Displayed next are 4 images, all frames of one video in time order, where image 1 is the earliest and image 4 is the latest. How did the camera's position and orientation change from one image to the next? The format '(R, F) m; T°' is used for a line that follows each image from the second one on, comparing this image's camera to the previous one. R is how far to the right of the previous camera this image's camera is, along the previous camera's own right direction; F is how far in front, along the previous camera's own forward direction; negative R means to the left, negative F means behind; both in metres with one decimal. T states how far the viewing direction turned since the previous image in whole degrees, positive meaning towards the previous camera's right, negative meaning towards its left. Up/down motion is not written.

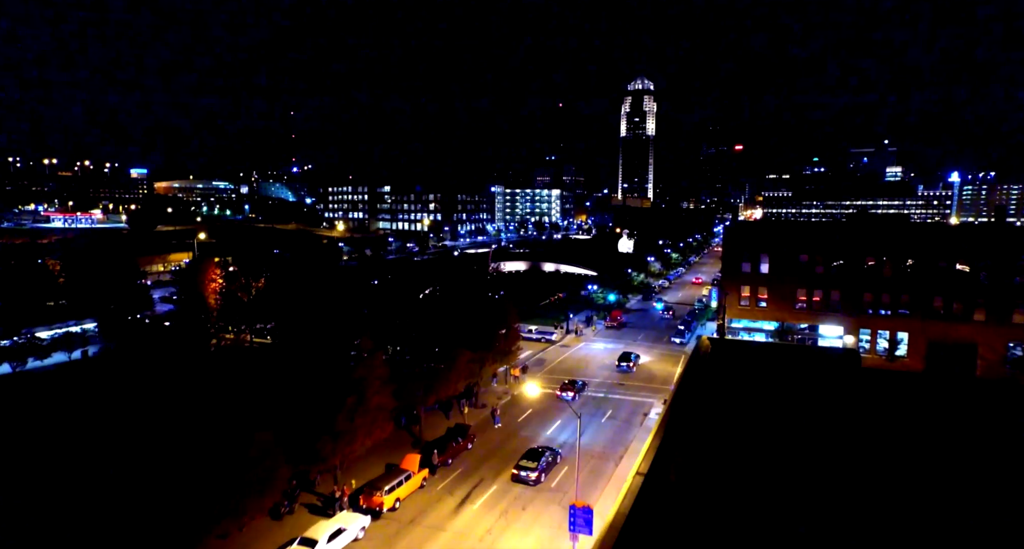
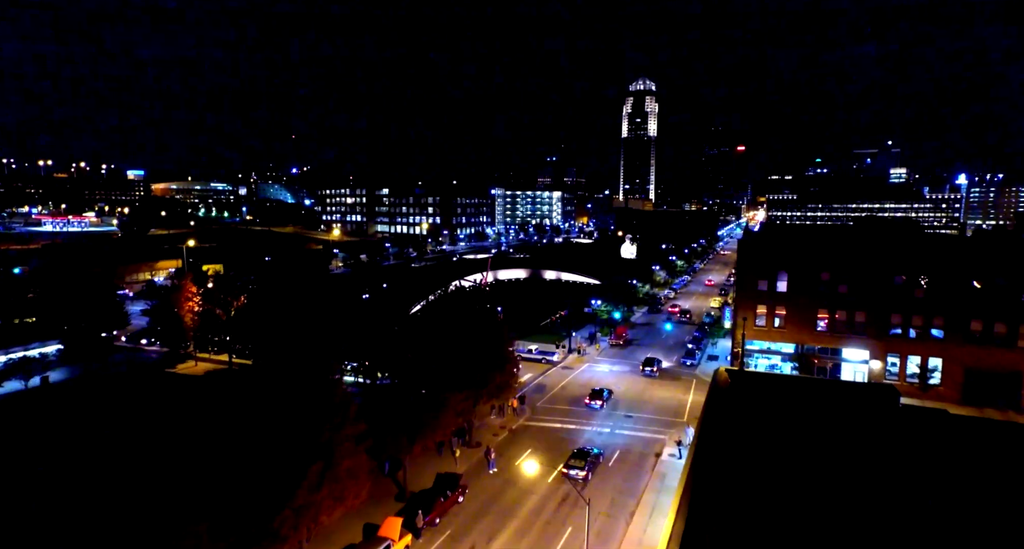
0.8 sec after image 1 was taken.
(+0.1, +2.8) m; 0°
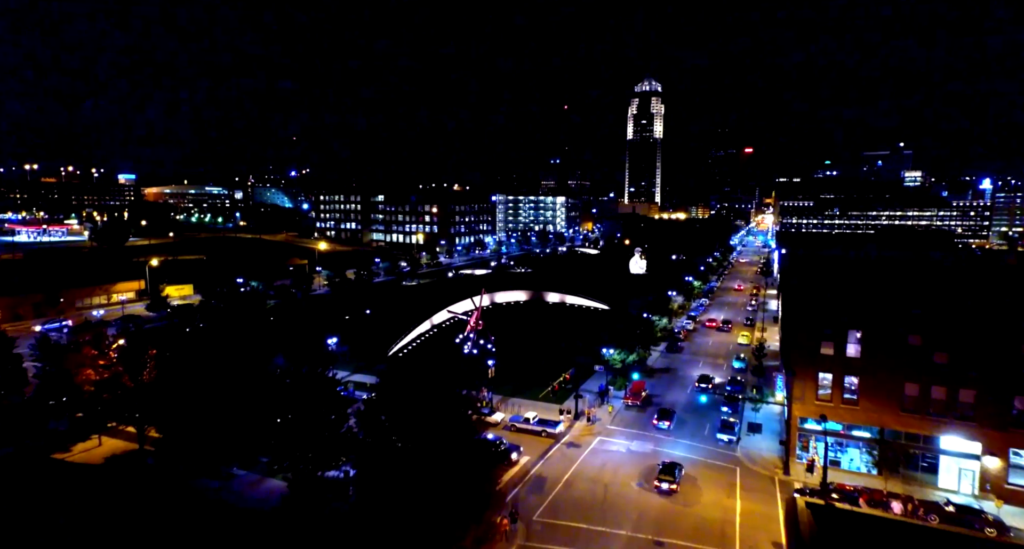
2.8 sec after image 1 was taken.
(+0.6, +8.1) m; 0°
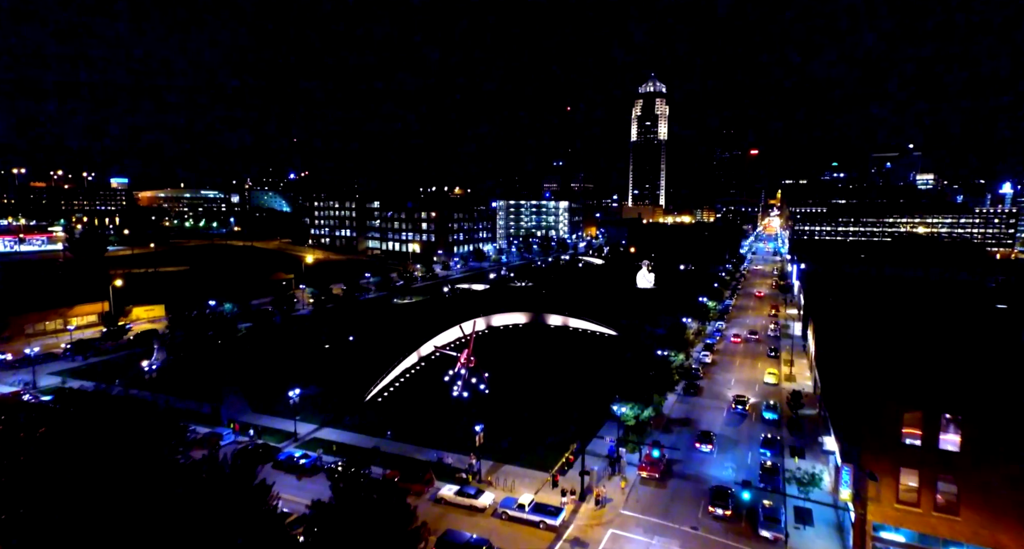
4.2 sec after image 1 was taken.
(+0.5, +6.4) m; 0°
